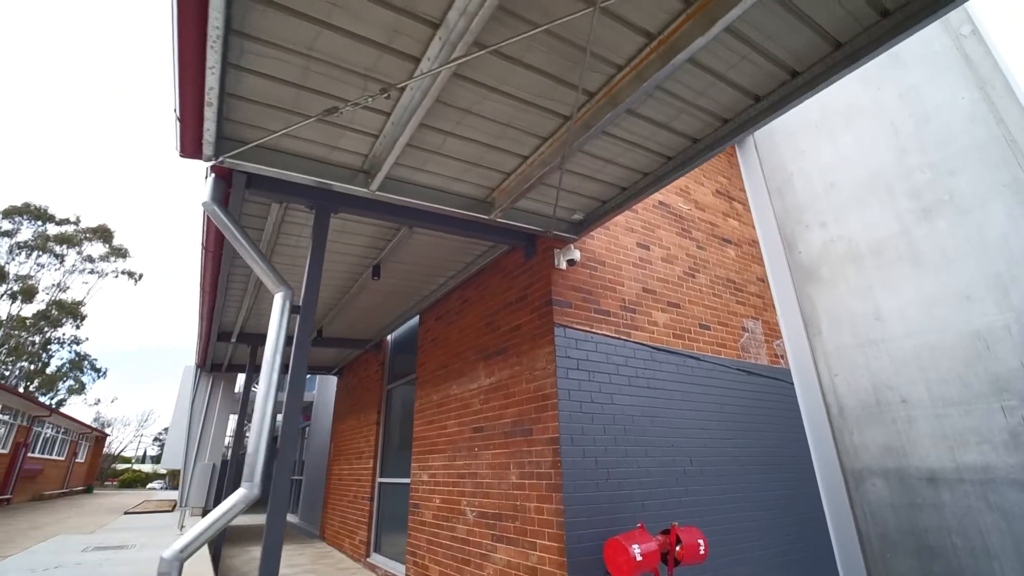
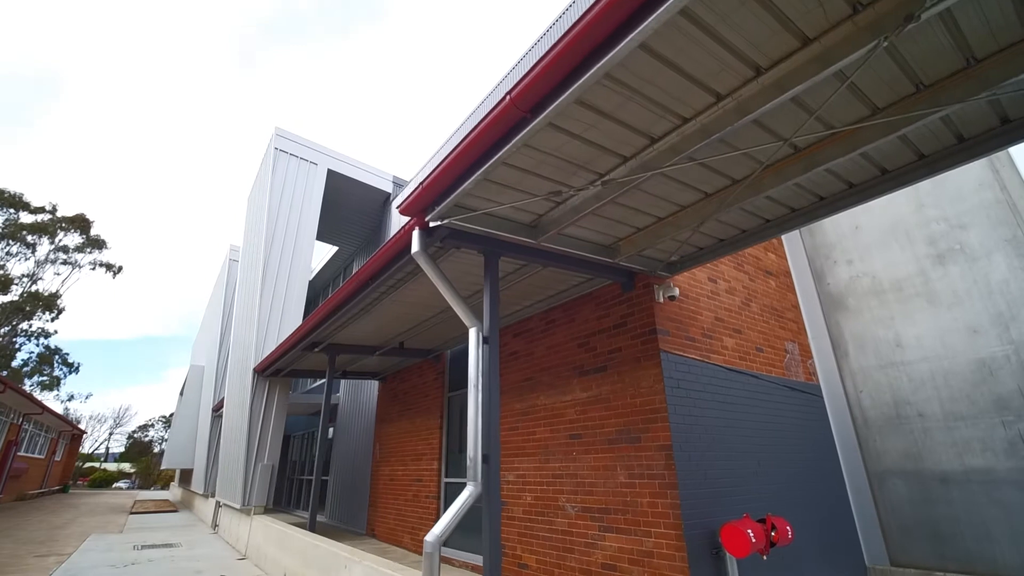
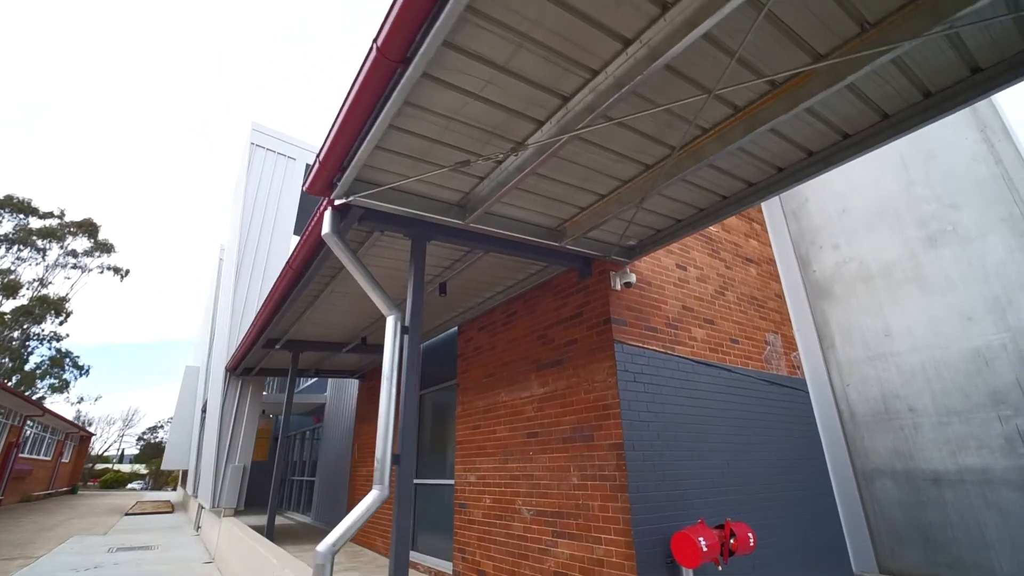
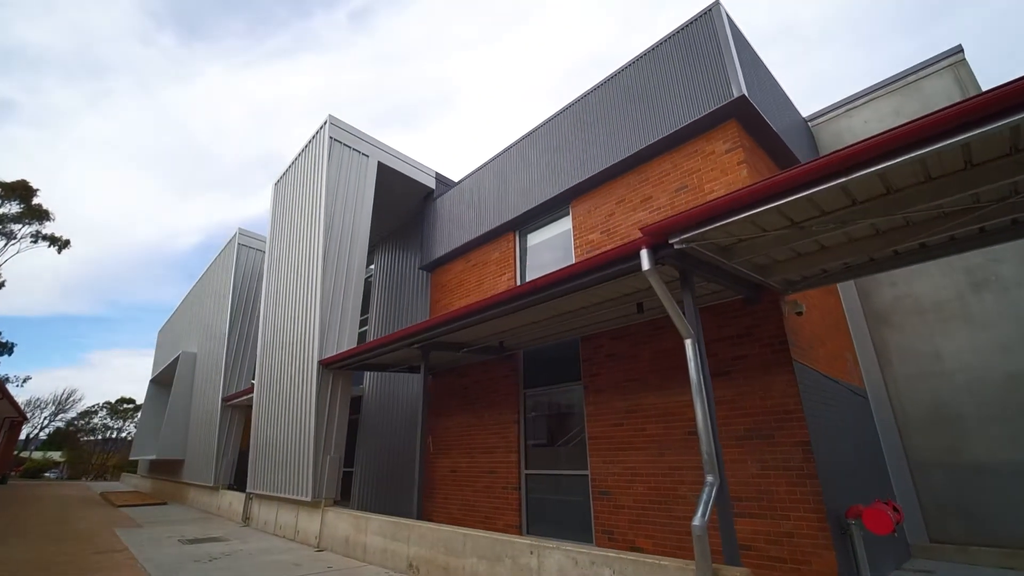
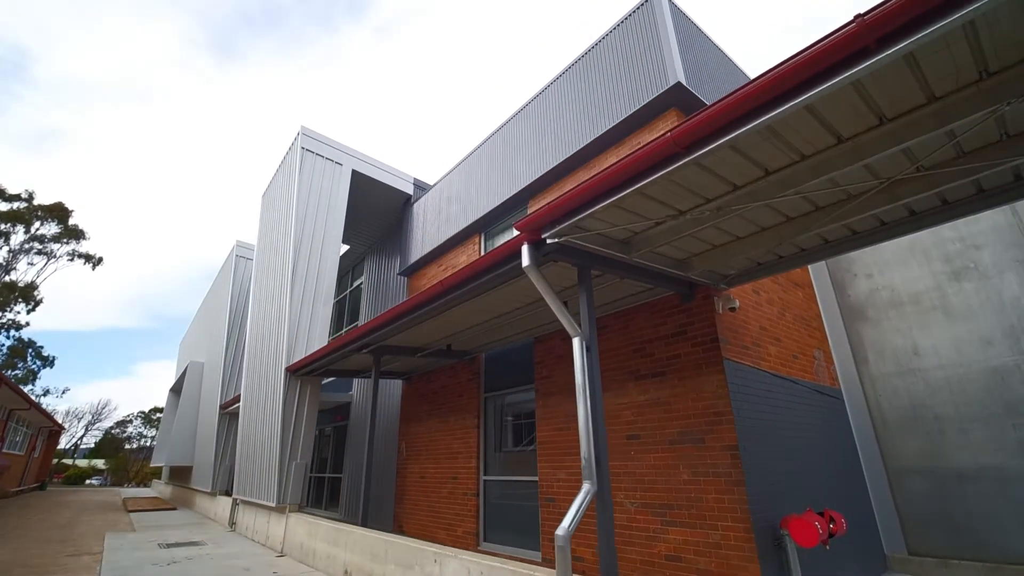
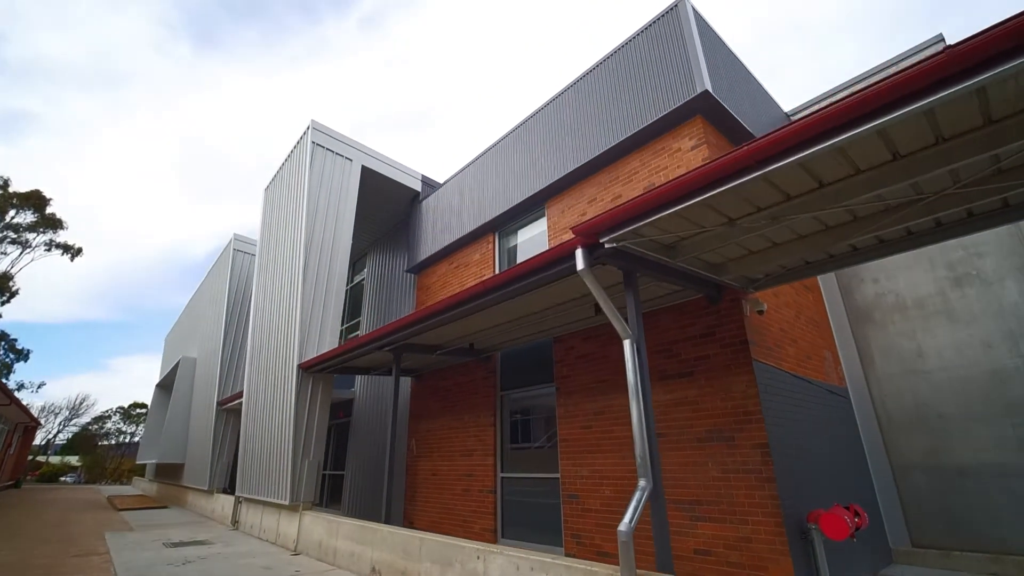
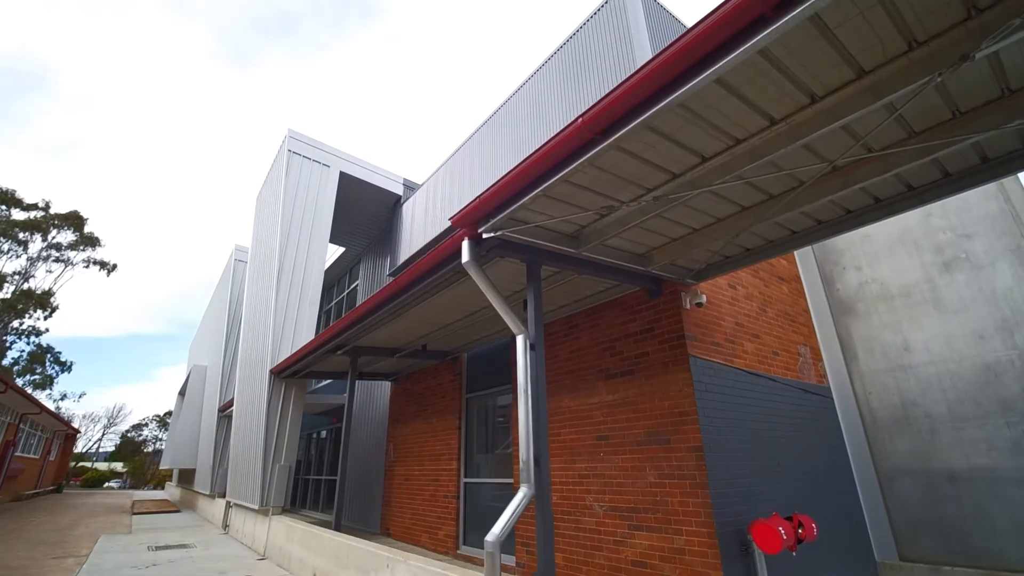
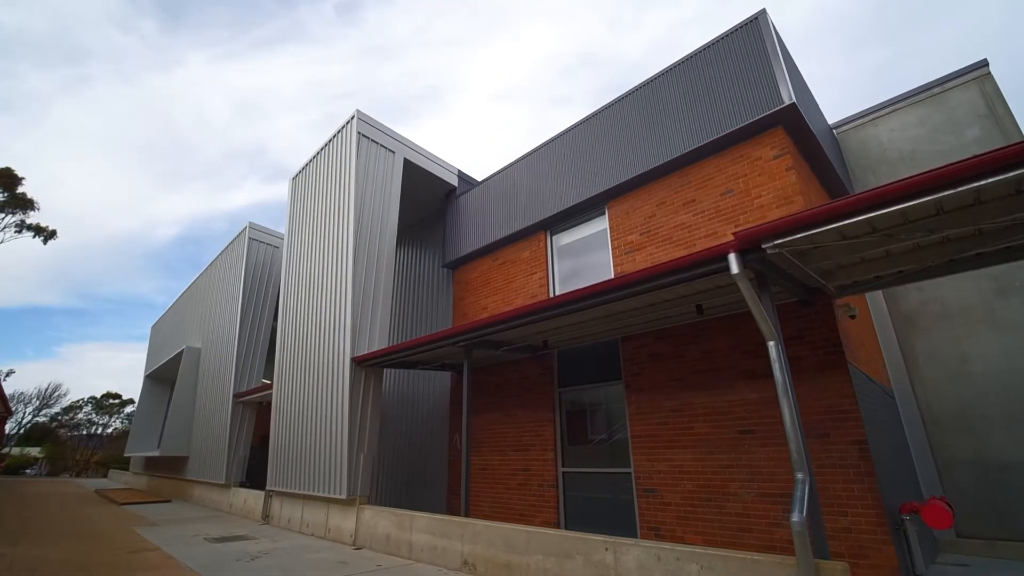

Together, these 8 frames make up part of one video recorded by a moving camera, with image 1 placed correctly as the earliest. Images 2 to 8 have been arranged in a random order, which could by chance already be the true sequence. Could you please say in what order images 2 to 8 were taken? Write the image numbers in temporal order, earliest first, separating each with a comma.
3, 2, 7, 5, 6, 4, 8
